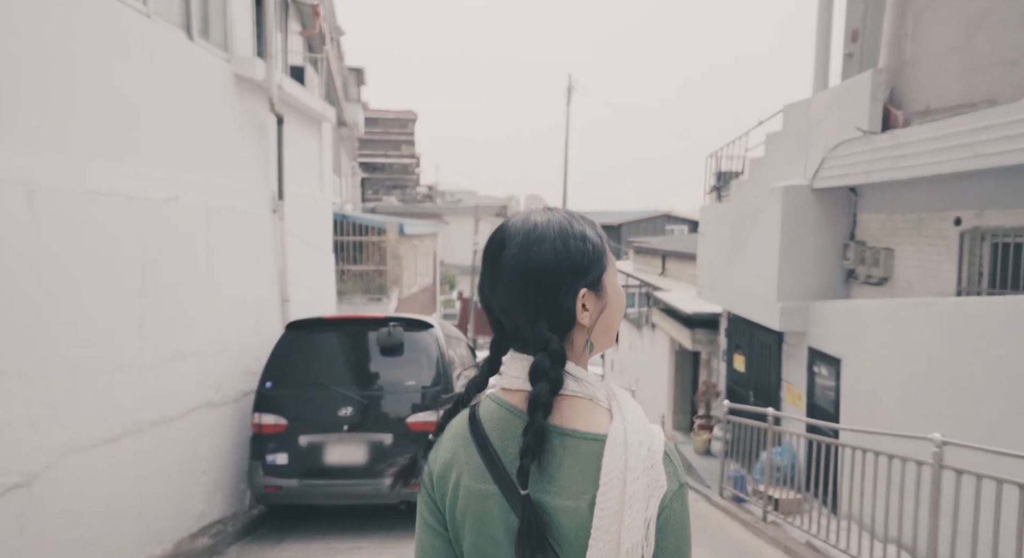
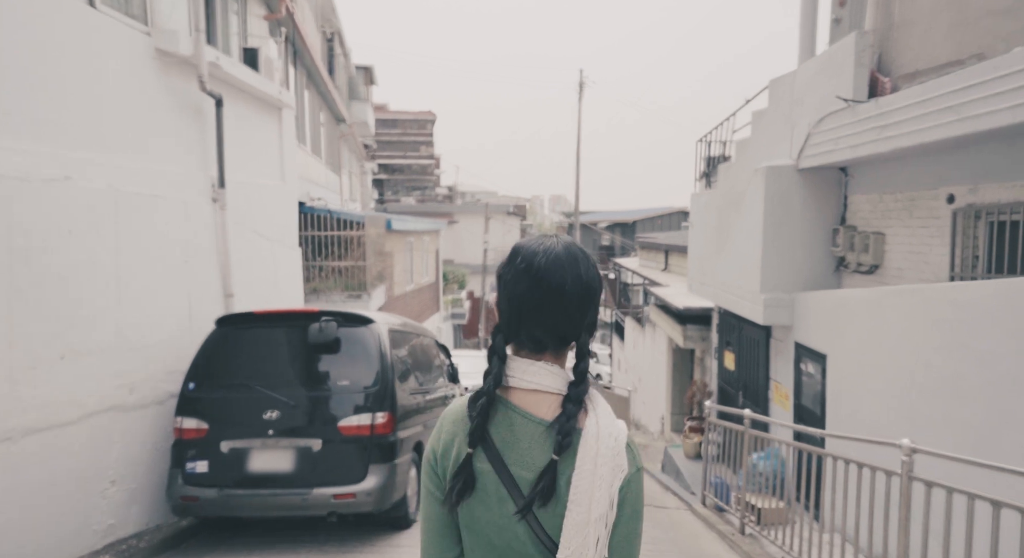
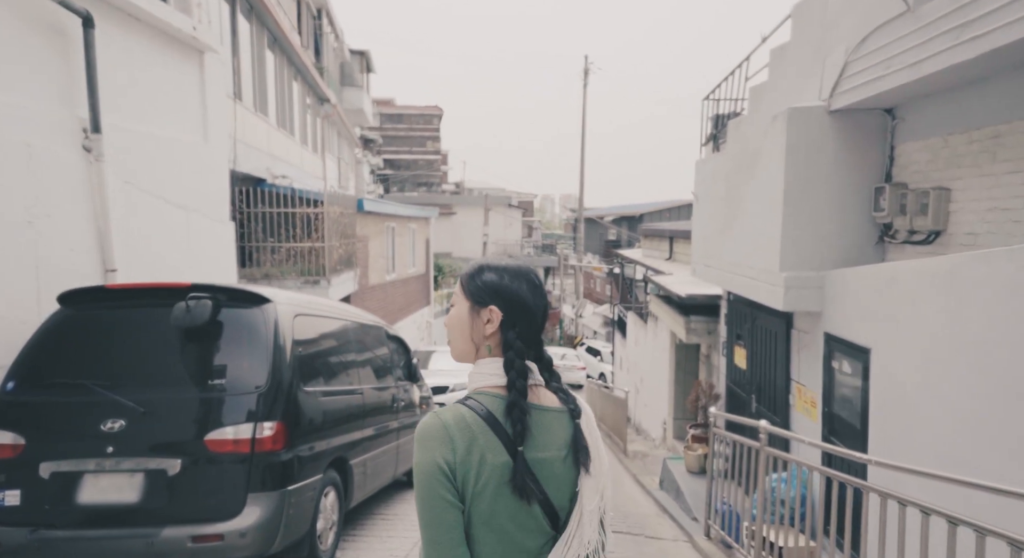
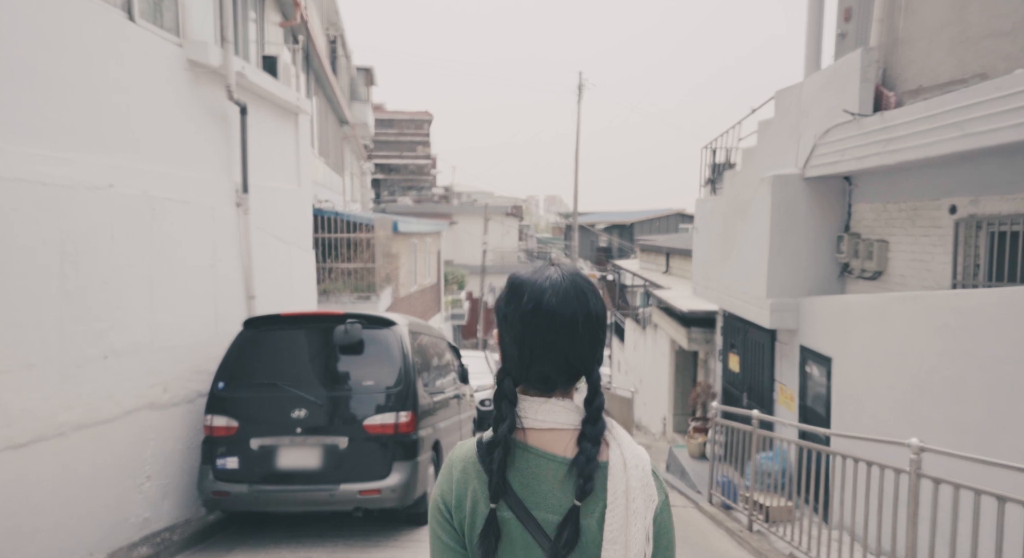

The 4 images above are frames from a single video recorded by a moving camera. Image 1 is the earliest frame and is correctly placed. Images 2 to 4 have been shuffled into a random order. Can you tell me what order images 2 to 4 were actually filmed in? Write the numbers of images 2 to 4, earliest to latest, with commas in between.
4, 2, 3
